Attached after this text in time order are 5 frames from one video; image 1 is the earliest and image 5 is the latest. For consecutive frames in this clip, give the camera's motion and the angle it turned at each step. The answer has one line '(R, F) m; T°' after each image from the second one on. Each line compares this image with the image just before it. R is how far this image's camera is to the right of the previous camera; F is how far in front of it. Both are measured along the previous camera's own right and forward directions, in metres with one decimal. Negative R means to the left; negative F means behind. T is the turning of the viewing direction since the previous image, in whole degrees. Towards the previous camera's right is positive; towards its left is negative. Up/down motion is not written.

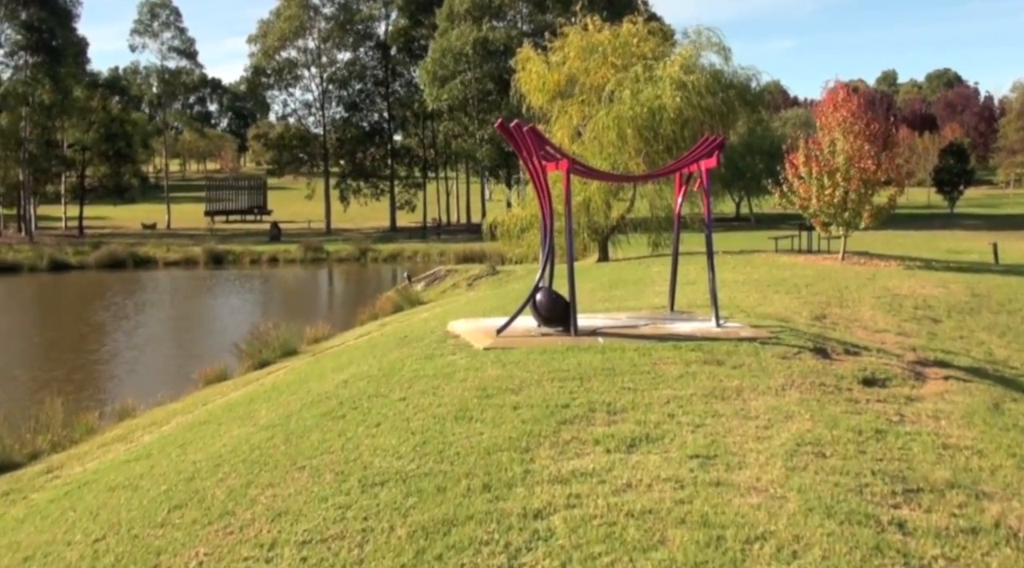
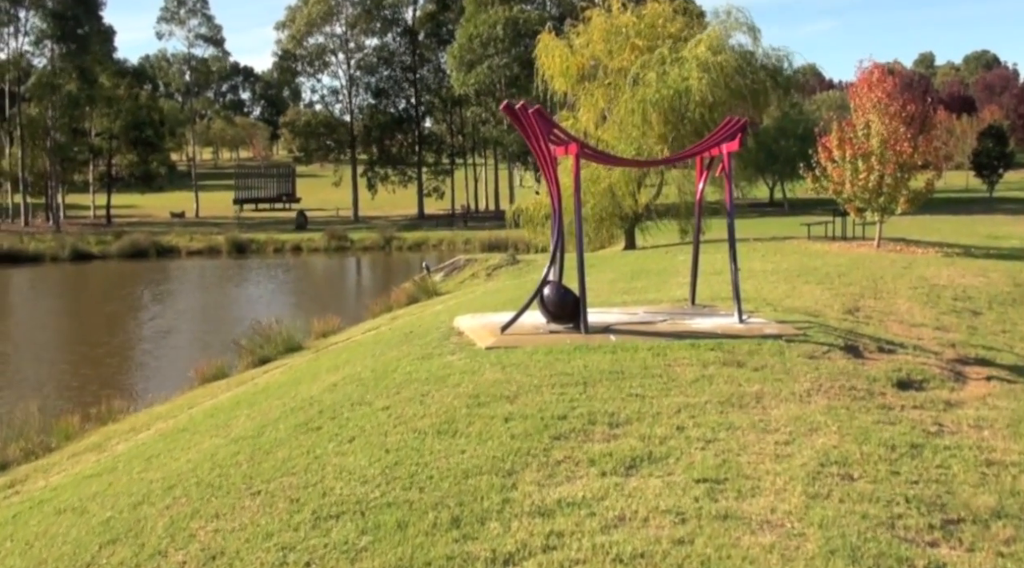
(+0.3, +0.8) m; -2°
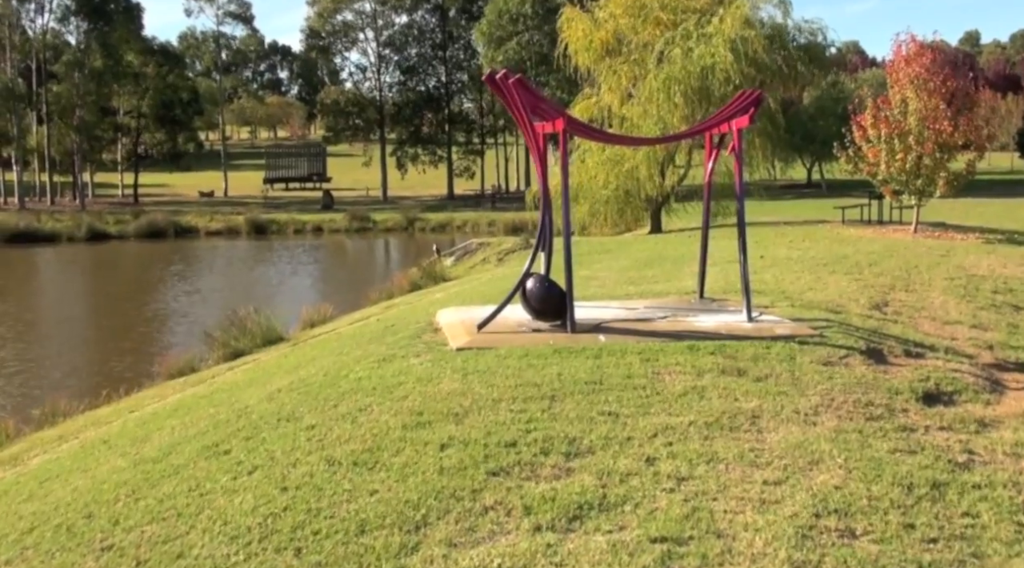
(+0.6, +1.2) m; -2°
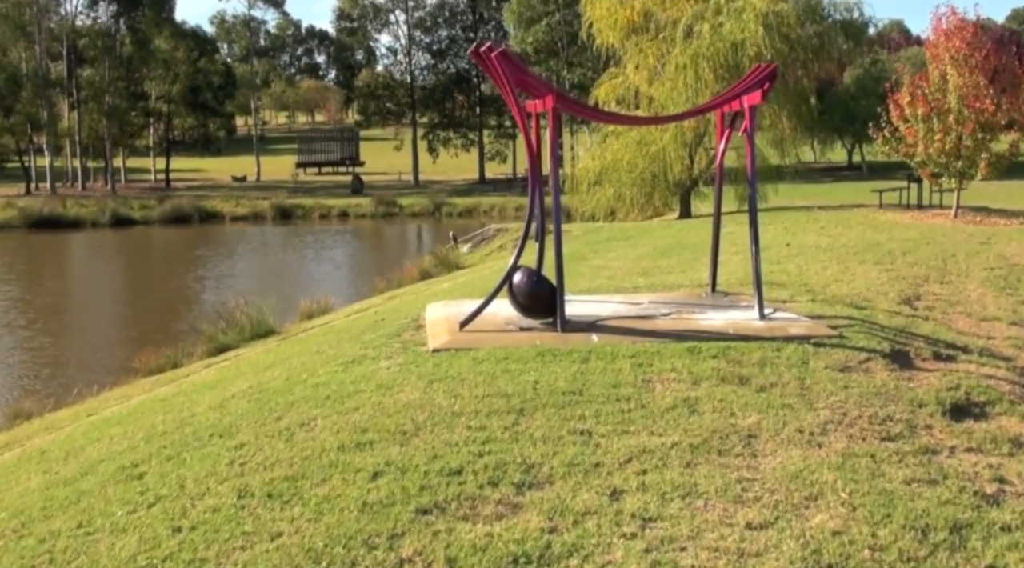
(+0.4, +0.9) m; -2°
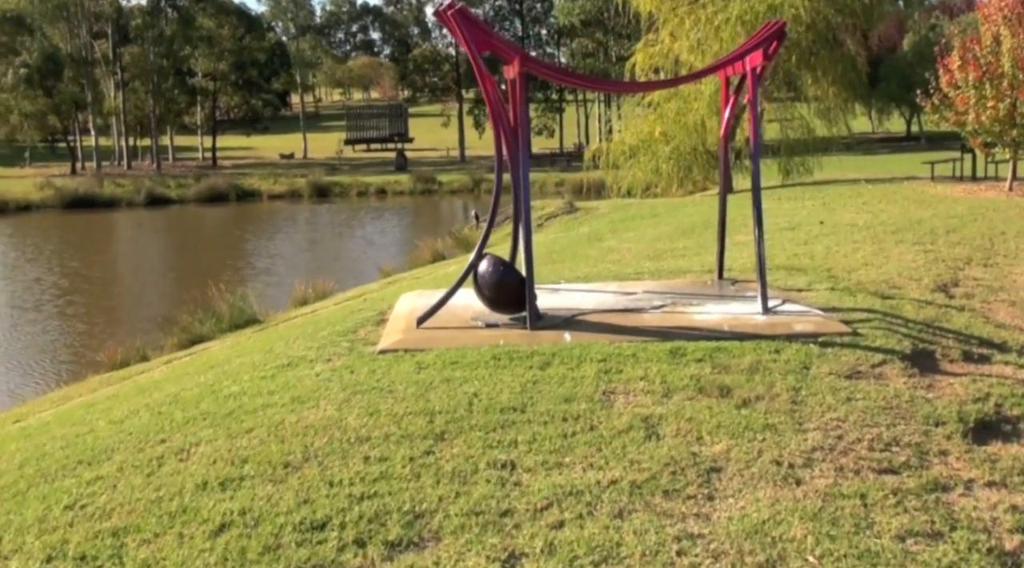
(+0.7, +1.1) m; -3°
